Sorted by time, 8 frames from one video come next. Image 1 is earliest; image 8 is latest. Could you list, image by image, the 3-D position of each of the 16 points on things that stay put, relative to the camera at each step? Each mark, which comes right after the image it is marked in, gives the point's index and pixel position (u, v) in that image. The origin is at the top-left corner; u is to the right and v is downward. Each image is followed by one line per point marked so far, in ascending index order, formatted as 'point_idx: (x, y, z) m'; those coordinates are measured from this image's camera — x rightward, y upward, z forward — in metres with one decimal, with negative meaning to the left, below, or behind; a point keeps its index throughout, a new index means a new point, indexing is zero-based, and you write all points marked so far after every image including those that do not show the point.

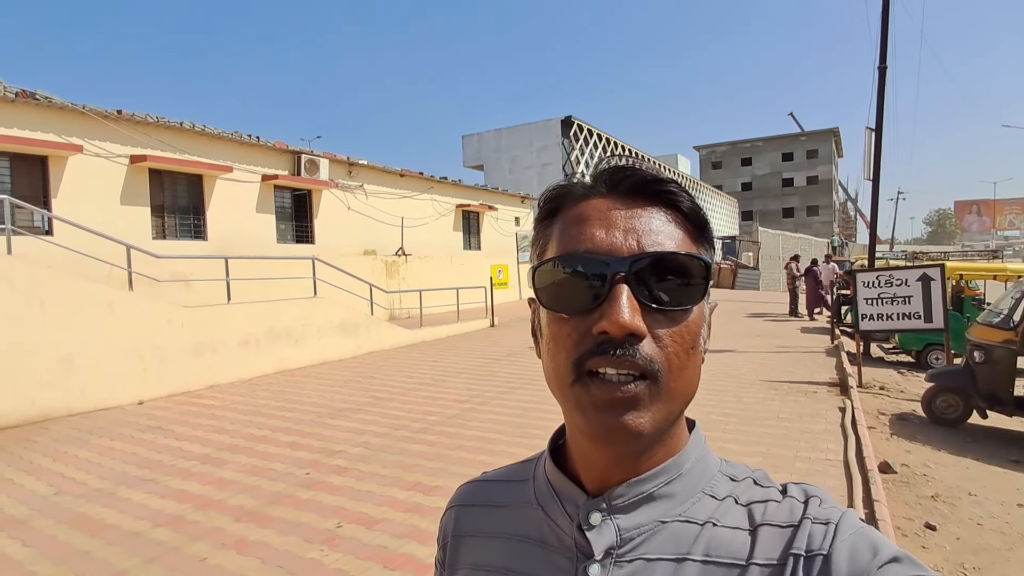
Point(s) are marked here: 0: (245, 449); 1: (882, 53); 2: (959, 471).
0: (-2.5, -1.5, +5.4) m
1: (+7.6, +4.8, +11.9) m
2: (+3.8, -1.6, +4.9) m
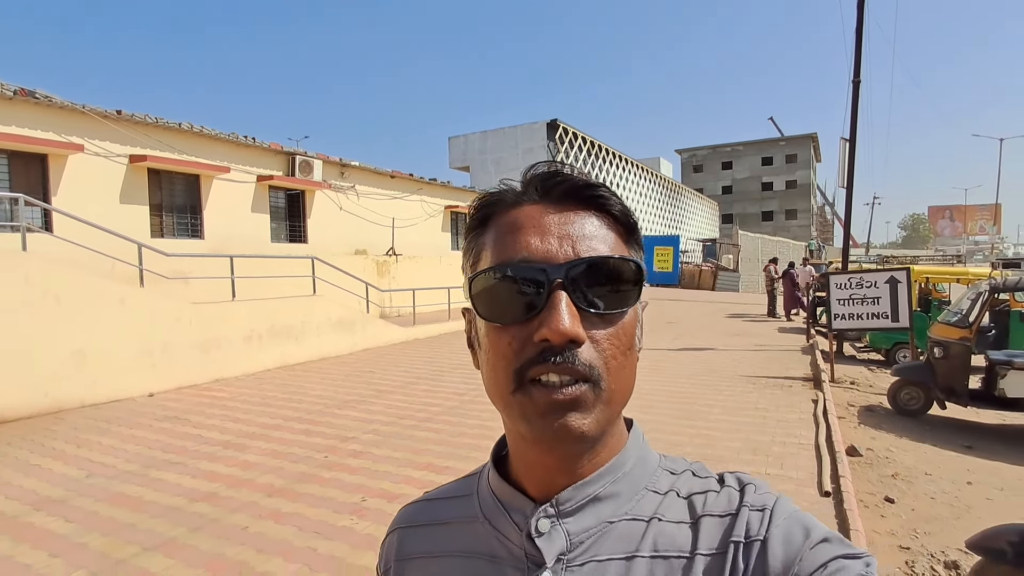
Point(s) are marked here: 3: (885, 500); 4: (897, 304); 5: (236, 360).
0: (-2.5, -1.5, +5.8) m
1: (+7.4, +4.8, +12.5) m
2: (+3.8, -1.6, +5.5) m
3: (+2.8, -1.6, +4.3) m
4: (+5.5, -0.2, +8.2) m
5: (-4.2, -1.1, +8.8) m
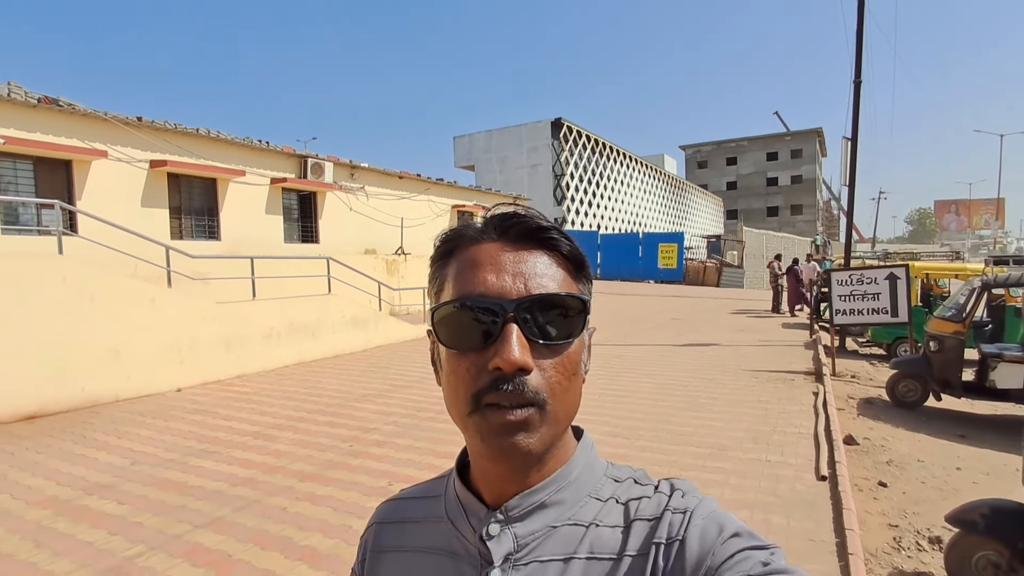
0: (-2.3, -1.5, +6.1) m
1: (+7.6, +4.9, +12.8) m
2: (+4.0, -1.5, +5.7) m
3: (+2.9, -1.5, +4.6) m
4: (+5.6, -0.2, +8.5) m
5: (-4.0, -1.1, +9.2) m
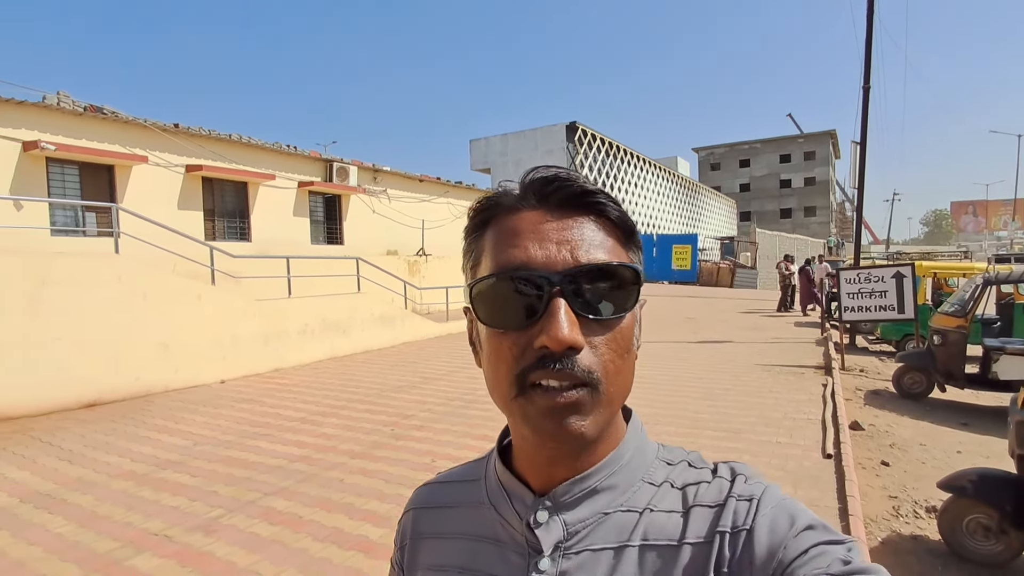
0: (-2.0, -1.4, +6.6) m
1: (+8.0, +4.9, +13.1) m
2: (+4.3, -1.5, +6.1) m
3: (+3.2, -1.5, +5.0) m
4: (+6.0, -0.1, +8.8) m
5: (-3.7, -1.1, +9.7) m
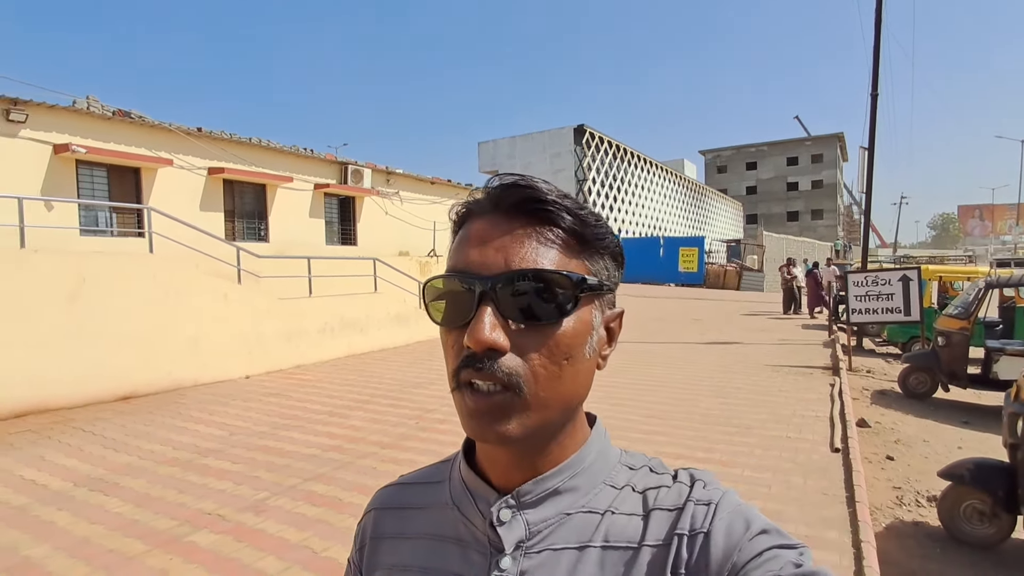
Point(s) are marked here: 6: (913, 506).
0: (-1.8, -1.4, +6.9) m
1: (+8.3, +4.8, +13.3) m
2: (+4.5, -1.5, +6.3) m
3: (+3.4, -1.5, +5.2) m
4: (+6.2, -0.2, +9.0) m
5: (-3.4, -1.1, +10.0) m
6: (+2.9, -1.6, +4.2) m
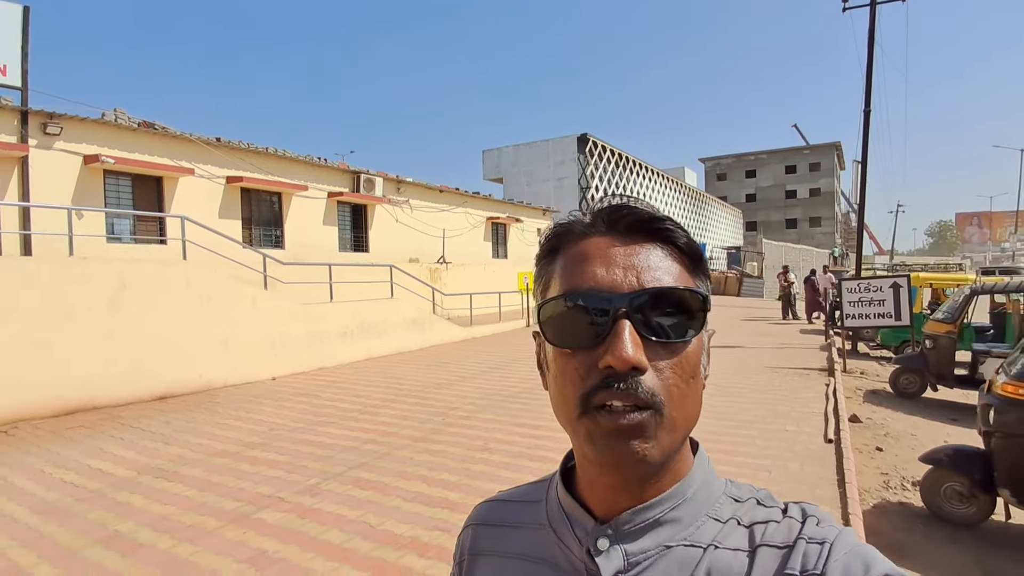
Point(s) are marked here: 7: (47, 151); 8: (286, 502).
0: (-1.6, -1.5, +7.3) m
1: (+8.5, +4.7, +13.8) m
2: (+4.7, -1.6, +6.8) m
3: (+3.6, -1.6, +5.7) m
4: (+6.4, -0.3, +9.5) m
5: (-3.2, -1.2, +10.5) m
6: (+3.2, -1.6, +4.7) m
7: (-8.3, +2.4, +10.3) m
8: (-1.7, -1.6, +4.2) m
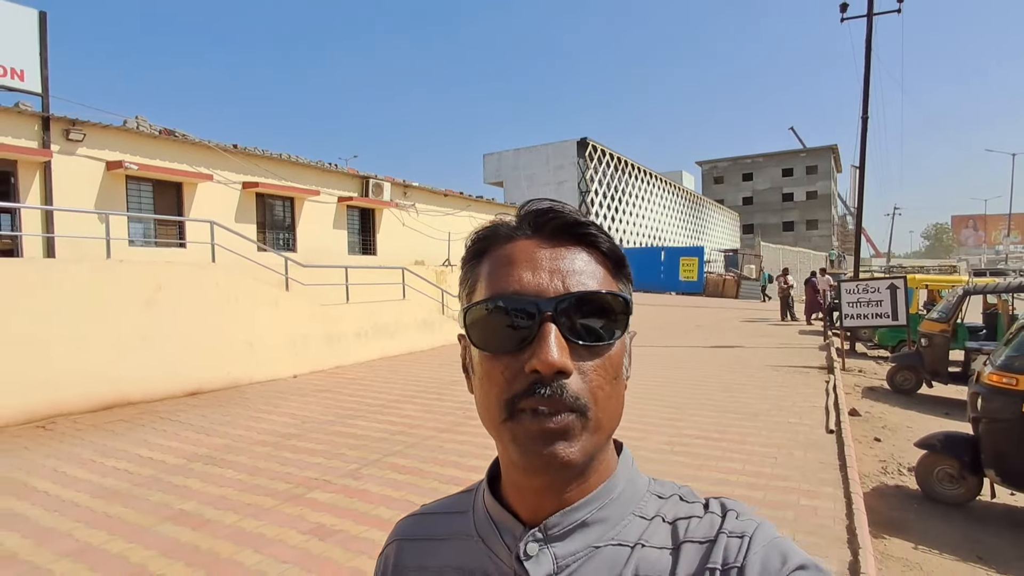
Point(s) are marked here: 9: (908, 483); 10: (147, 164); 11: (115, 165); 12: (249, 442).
0: (-1.4, -1.5, +7.7) m
1: (+8.7, +4.6, +14.3) m
2: (+4.9, -1.6, +7.2) m
3: (+3.8, -1.6, +6.1) m
4: (+6.6, -0.3, +9.9) m
5: (-3.0, -1.2, +10.8) m
6: (+3.4, -1.6, +5.1) m
7: (-8.1, +2.4, +10.7) m
8: (-1.4, -1.6, +4.6) m
9: (+3.4, -1.7, +4.9) m
10: (-7.4, +2.5, +11.7) m
11: (-7.6, +2.4, +11.0) m
12: (-2.7, -1.6, +5.9) m
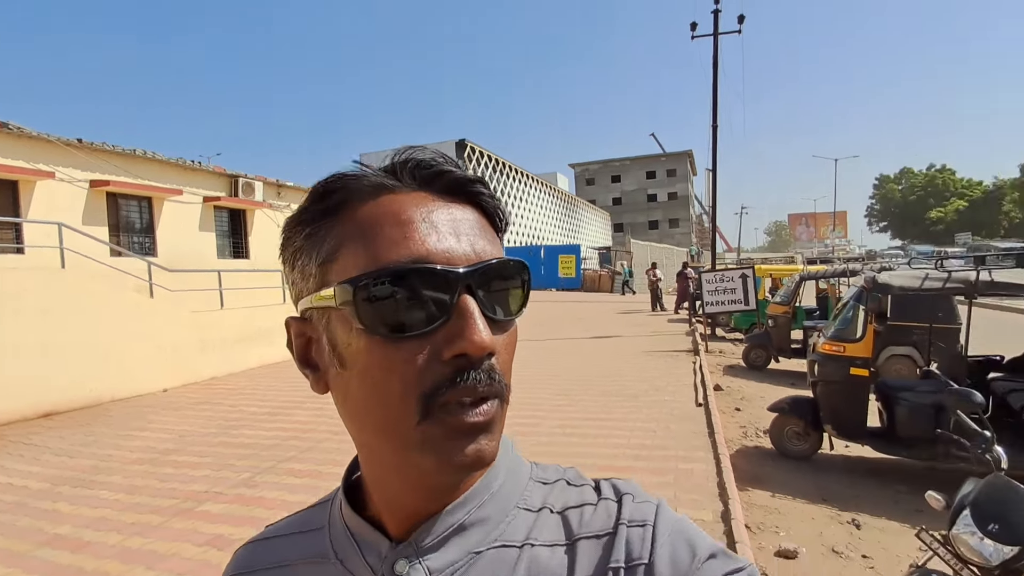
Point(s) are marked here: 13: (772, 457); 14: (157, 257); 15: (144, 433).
0: (-2.8, -1.5, +7.4) m
1: (+5.6, +4.9, +15.9) m
2: (+3.5, -1.4, +8.2) m
3: (+2.7, -1.4, +6.9) m
4: (+4.6, -0.1, +11.2) m
5: (-5.0, -1.3, +10.1) m
6: (+2.4, -1.5, +5.8) m
7: (-10.1, +2.2, +8.9) m
8: (-2.2, -1.6, +4.4) m
9: (+2.5, -1.5, +5.7) m
10: (-9.5, +2.3, +10.1) m
11: (-9.6, +2.1, +9.4) m
12: (-3.7, -1.7, +5.4) m
13: (+2.4, -1.6, +5.4) m
14: (-8.4, +0.8, +13.6) m
15: (-4.1, -1.7, +6.4) m
